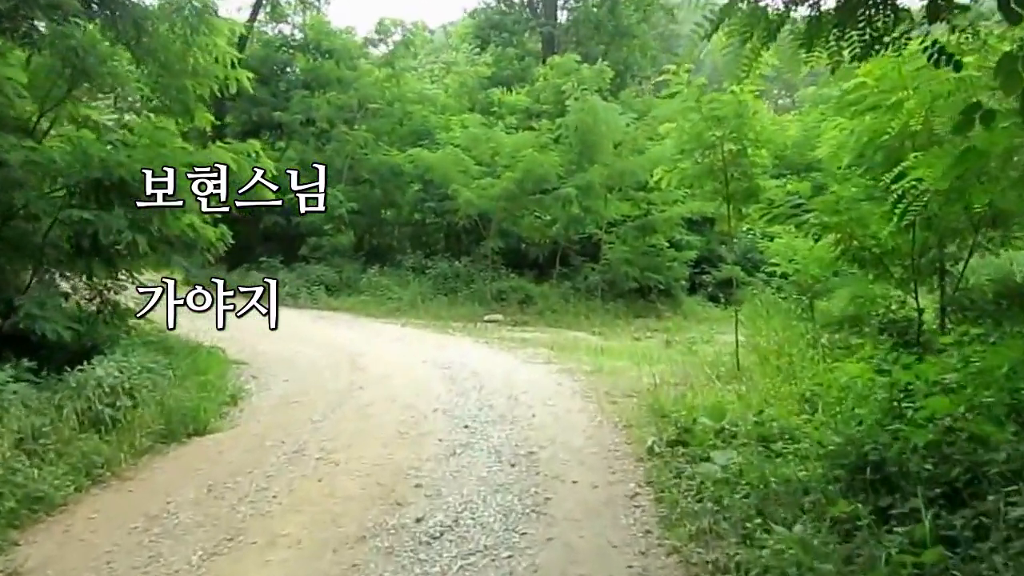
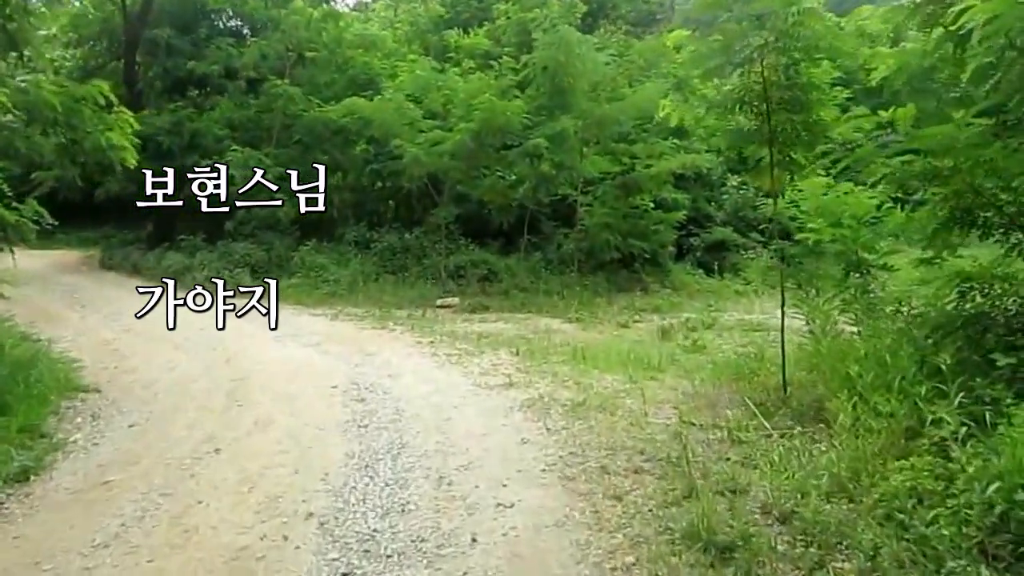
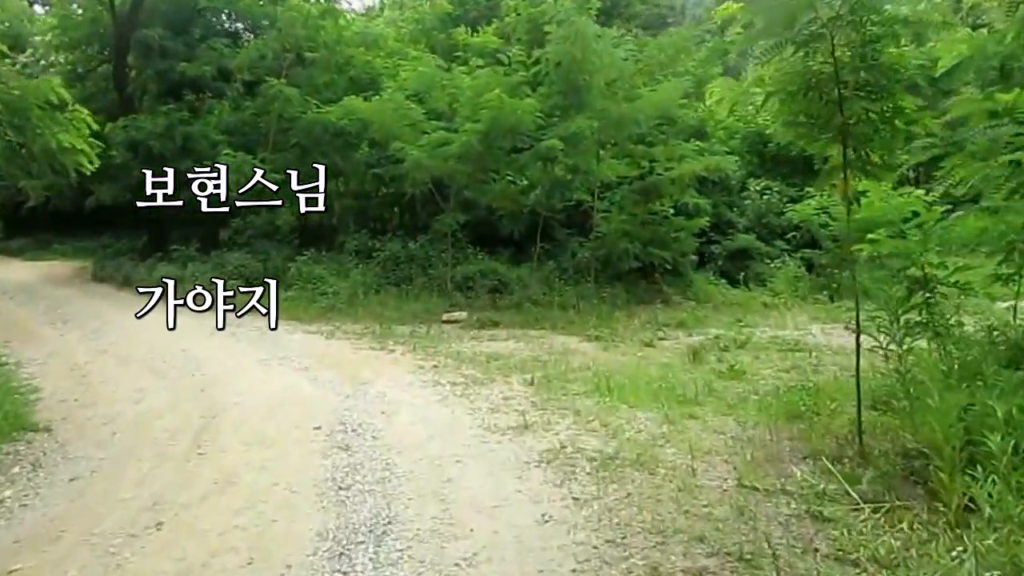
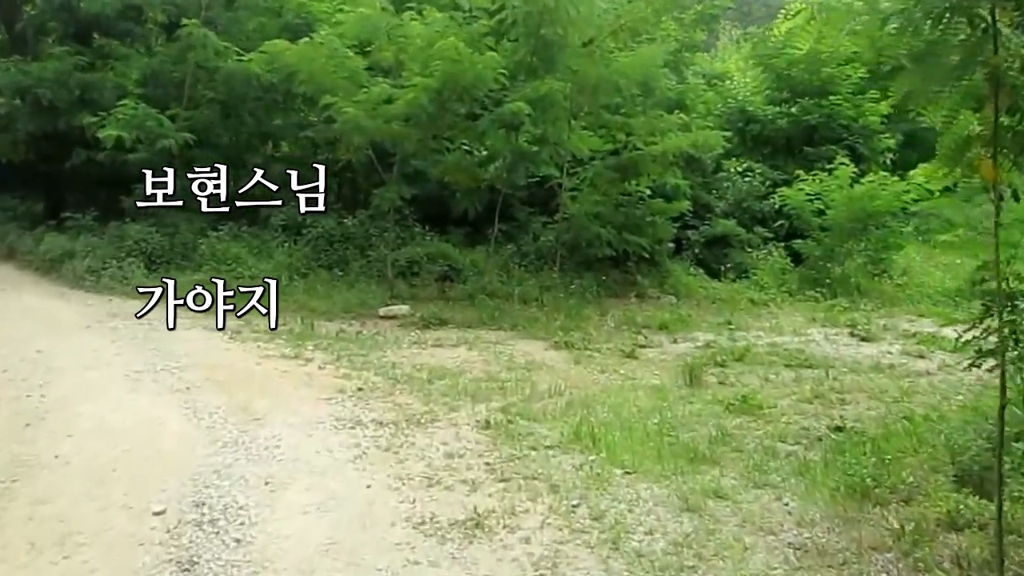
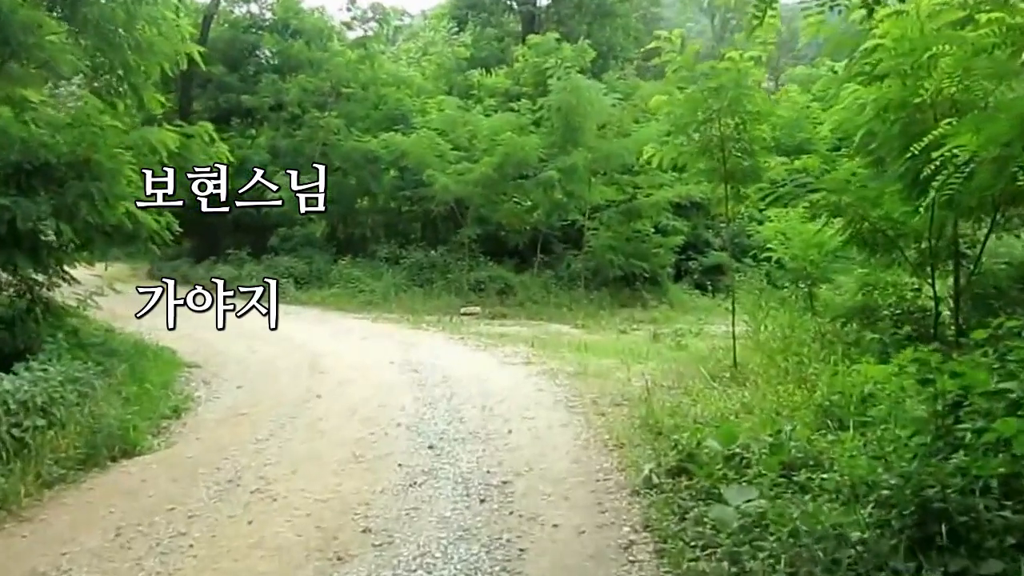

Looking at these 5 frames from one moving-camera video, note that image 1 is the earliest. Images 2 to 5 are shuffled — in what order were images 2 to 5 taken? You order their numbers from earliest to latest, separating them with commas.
5, 2, 3, 4
